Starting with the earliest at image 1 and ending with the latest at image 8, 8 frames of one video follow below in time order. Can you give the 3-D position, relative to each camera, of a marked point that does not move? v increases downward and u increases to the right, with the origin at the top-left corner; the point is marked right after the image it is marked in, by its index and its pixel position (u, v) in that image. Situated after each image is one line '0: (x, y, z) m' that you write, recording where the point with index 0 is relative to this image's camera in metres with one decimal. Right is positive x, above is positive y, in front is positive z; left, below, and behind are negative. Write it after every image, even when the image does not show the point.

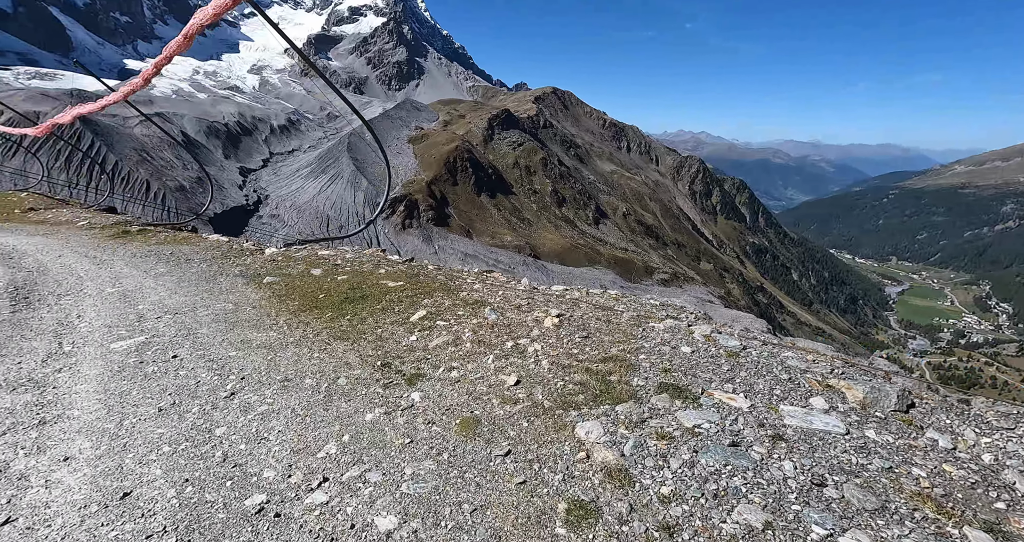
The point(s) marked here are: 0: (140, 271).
0: (-11.1, +0.3, +15.7) m
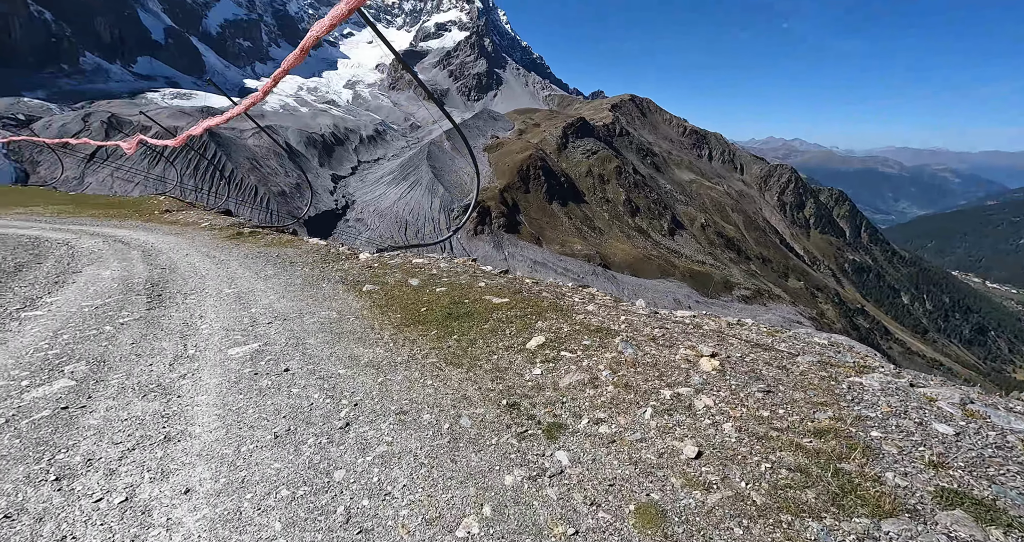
0: (-8.4, +0.1, +16.8) m
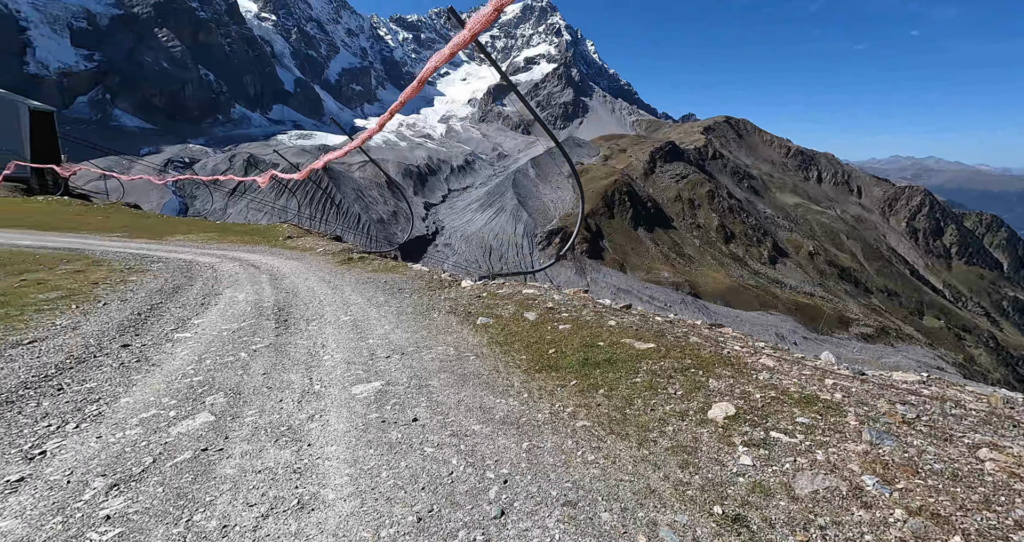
0: (-4.9, -0.9, +17.4) m
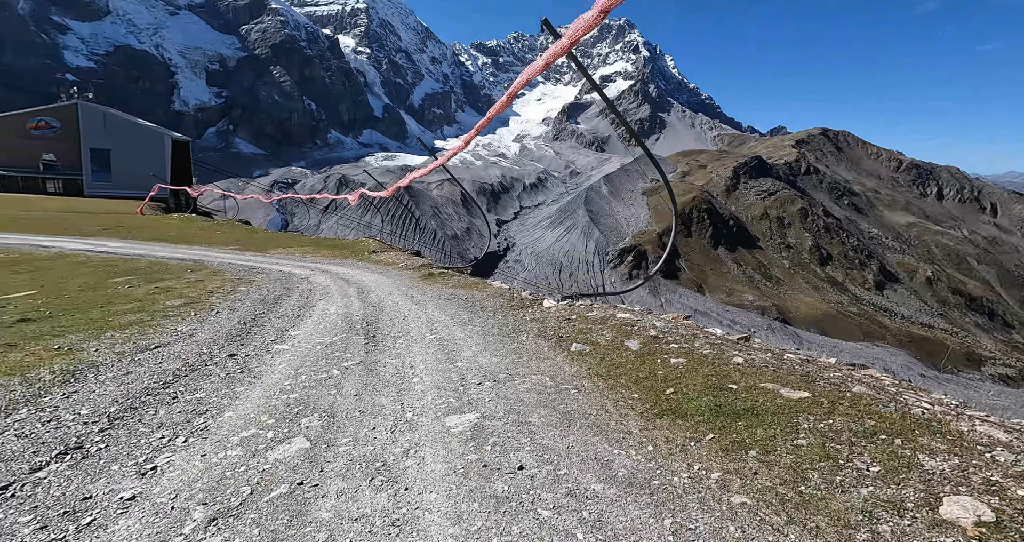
0: (-2.0, -1.5, +17.3) m
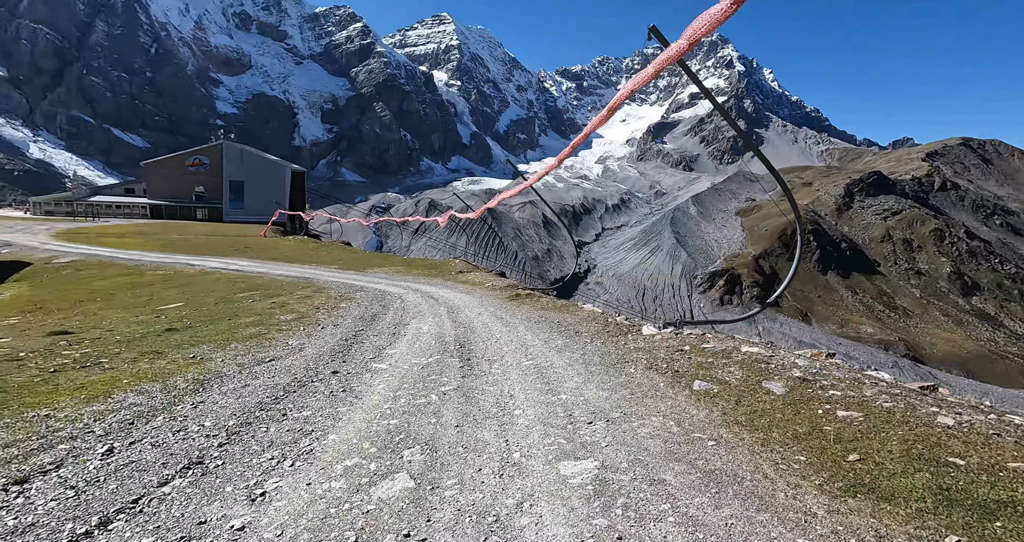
0: (+1.0, -2.2, +16.6) m
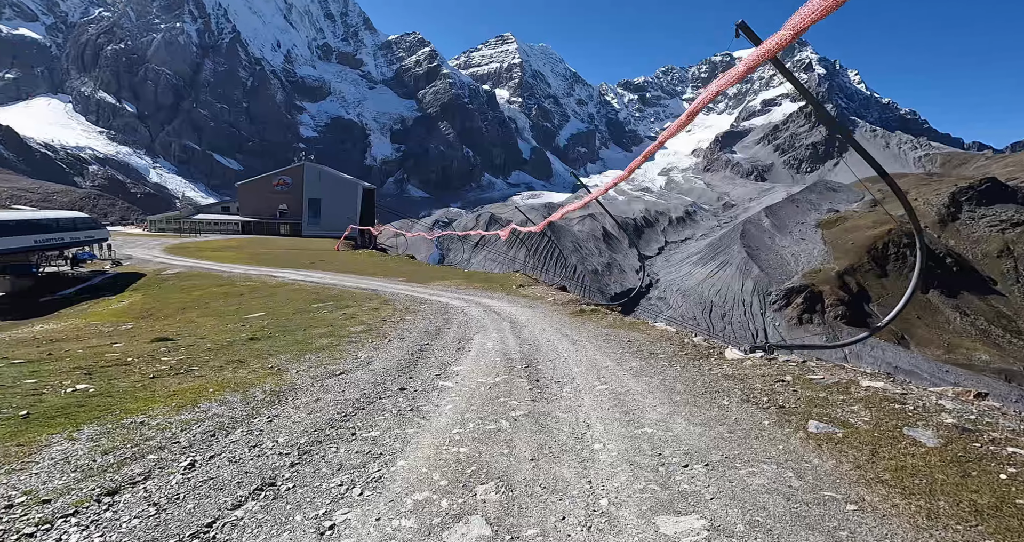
0: (+3.1, -2.7, +15.6) m
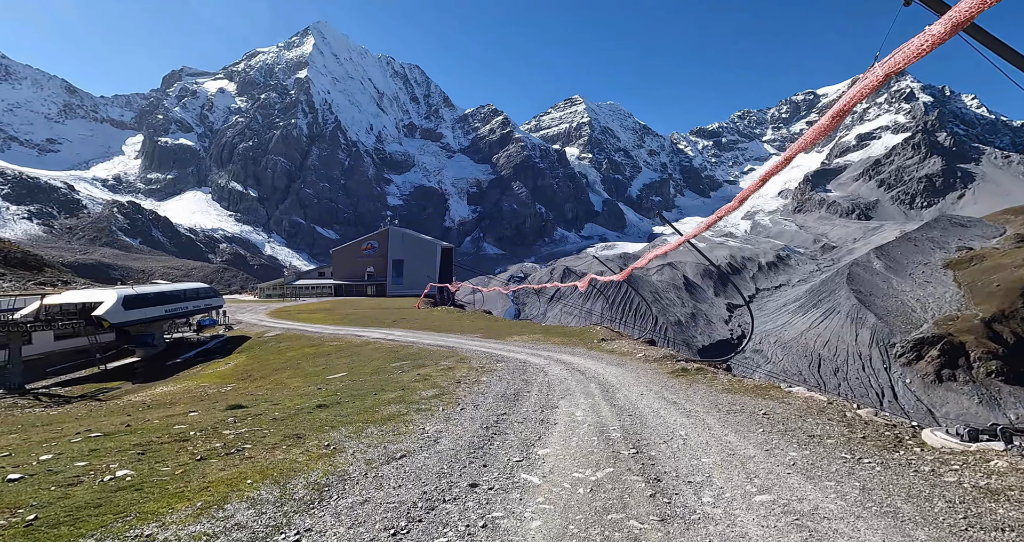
0: (+5.4, -3.8, +11.4) m
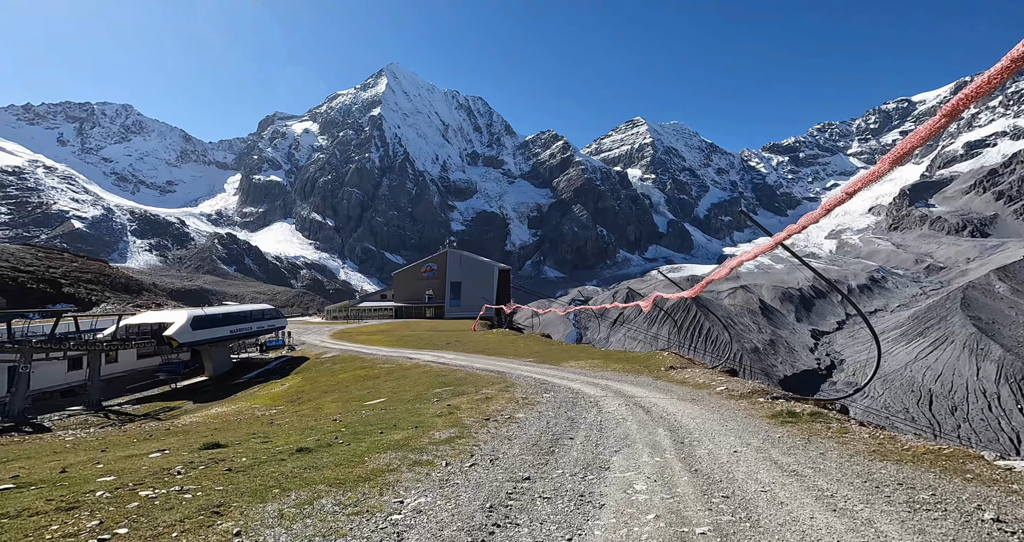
0: (+5.1, -3.4, +4.5) m
